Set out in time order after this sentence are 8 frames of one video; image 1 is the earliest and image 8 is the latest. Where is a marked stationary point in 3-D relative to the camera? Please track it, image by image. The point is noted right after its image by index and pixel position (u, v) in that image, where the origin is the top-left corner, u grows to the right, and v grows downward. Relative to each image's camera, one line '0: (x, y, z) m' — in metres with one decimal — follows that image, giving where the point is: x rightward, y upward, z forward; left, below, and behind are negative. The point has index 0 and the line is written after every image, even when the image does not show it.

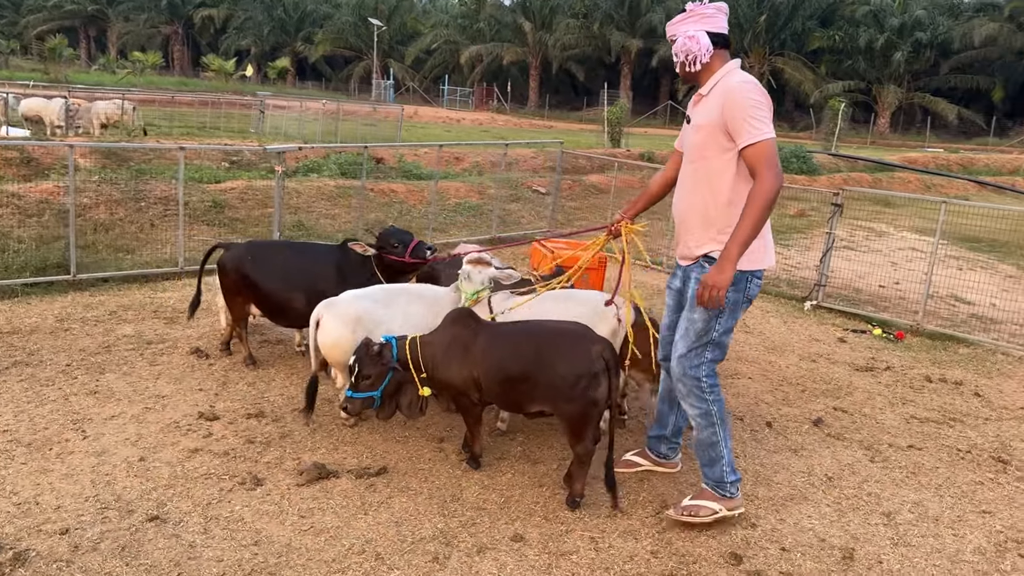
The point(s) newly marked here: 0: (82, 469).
0: (-1.9, -0.8, +4.0) m
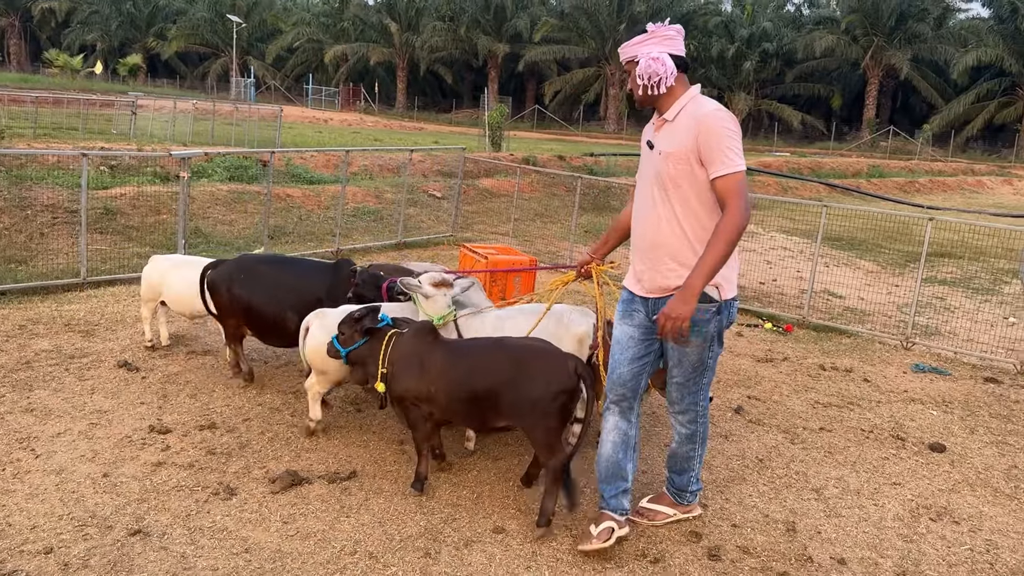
0: (-2.0, -0.9, +3.9) m
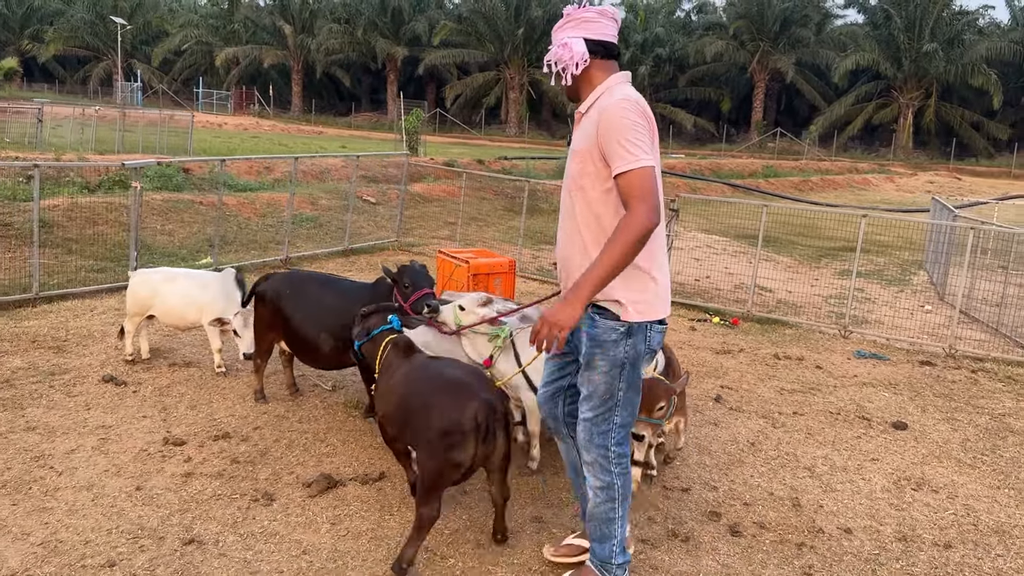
0: (-1.8, -0.9, +3.8) m
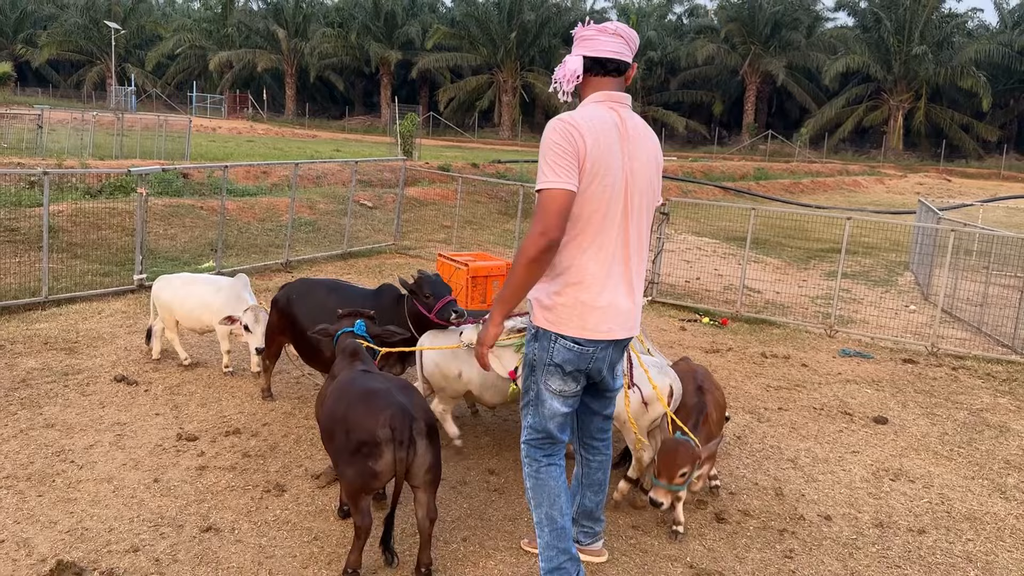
0: (-1.8, -0.9, +4.0) m
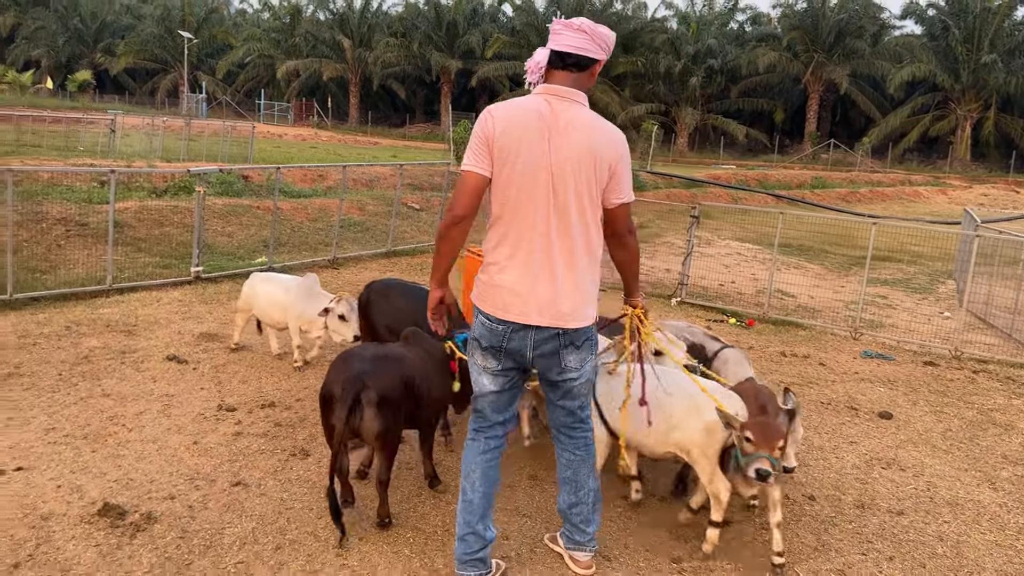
0: (-1.8, -0.8, +4.5) m
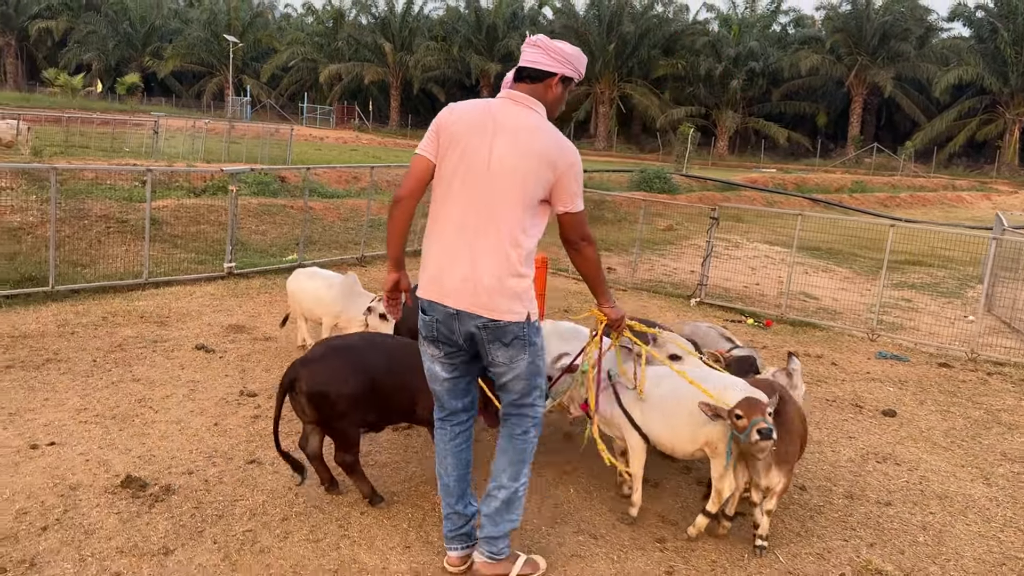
0: (-1.8, -0.8, +4.8) m
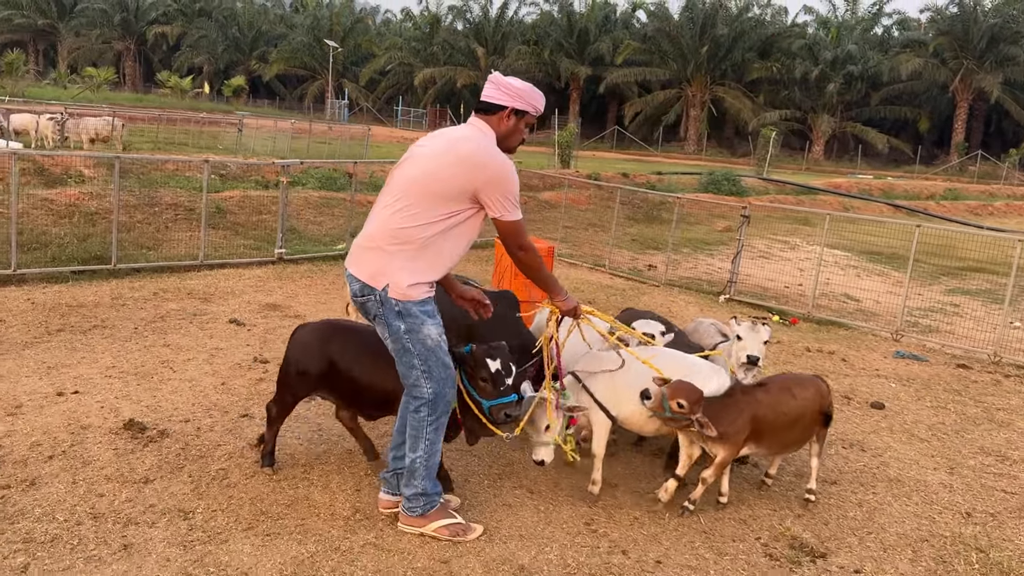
0: (-2.0, -0.6, +5.5) m
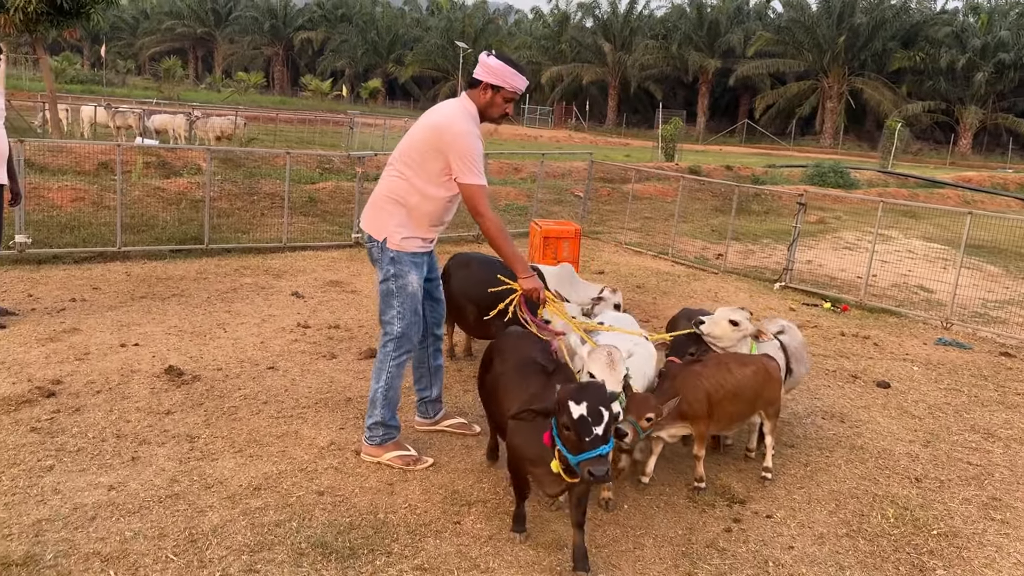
0: (-2.0, -0.4, +6.3) m
